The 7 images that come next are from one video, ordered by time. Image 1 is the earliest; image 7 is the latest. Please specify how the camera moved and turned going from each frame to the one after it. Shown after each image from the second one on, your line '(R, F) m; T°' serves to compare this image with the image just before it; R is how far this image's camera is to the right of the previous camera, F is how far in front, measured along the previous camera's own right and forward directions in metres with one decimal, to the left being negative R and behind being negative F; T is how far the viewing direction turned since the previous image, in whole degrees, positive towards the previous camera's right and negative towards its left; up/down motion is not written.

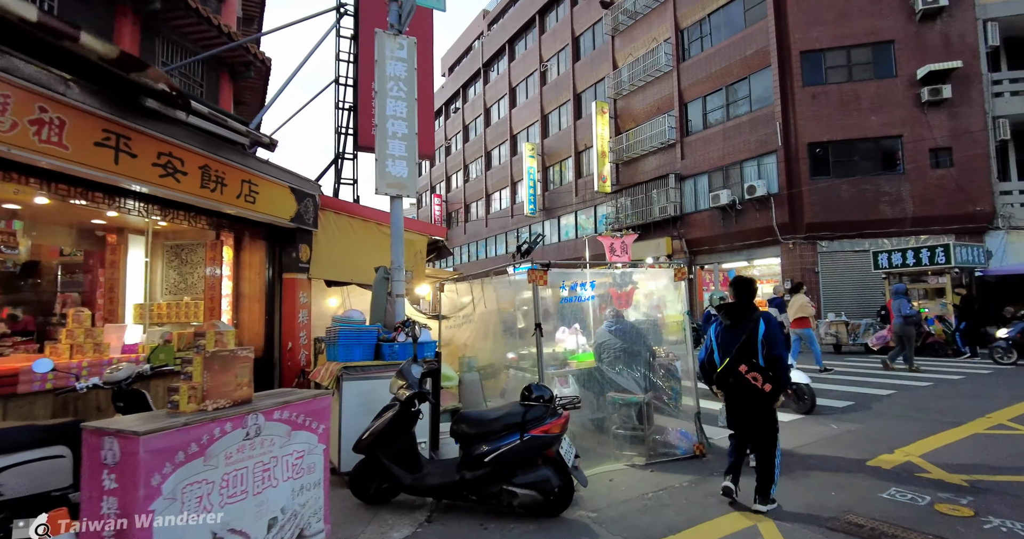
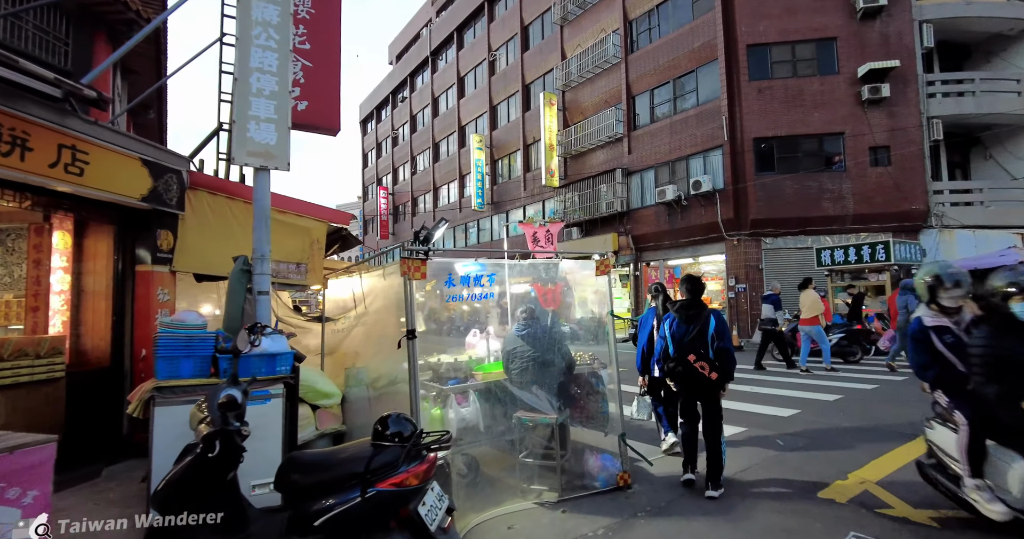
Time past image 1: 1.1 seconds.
(+0.5, +0.9) m; +5°
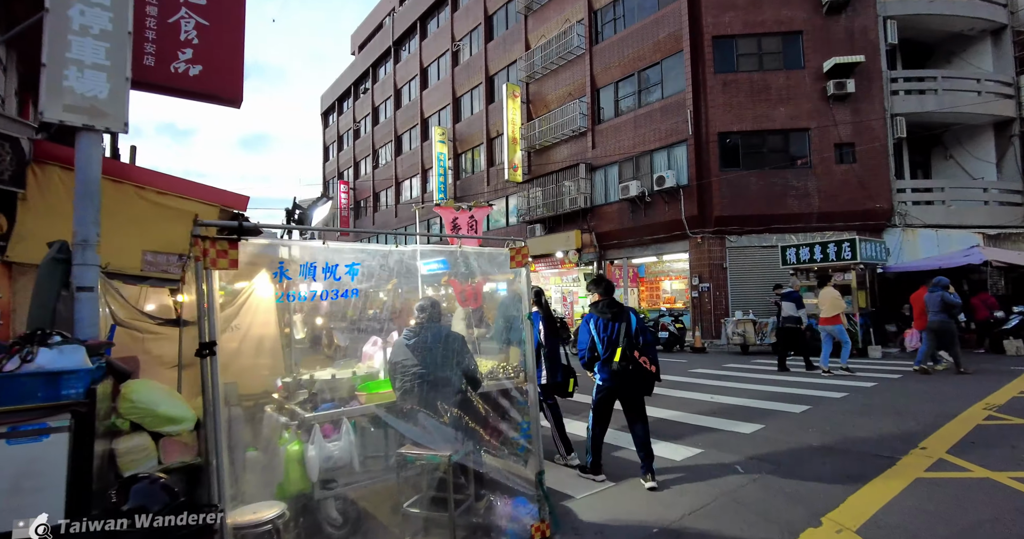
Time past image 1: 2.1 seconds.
(+0.5, +0.9) m; +3°
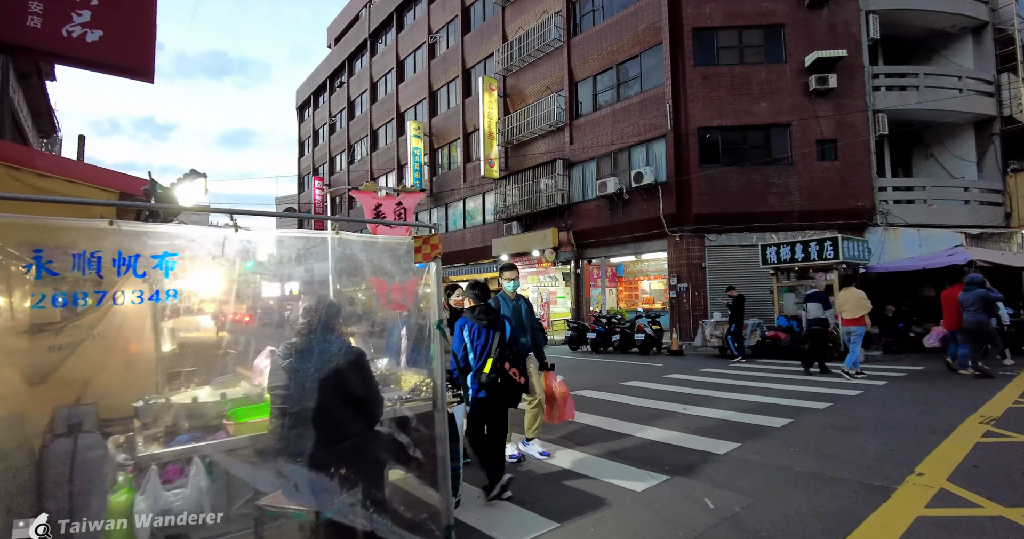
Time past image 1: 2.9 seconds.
(+0.4, +0.7) m; +2°
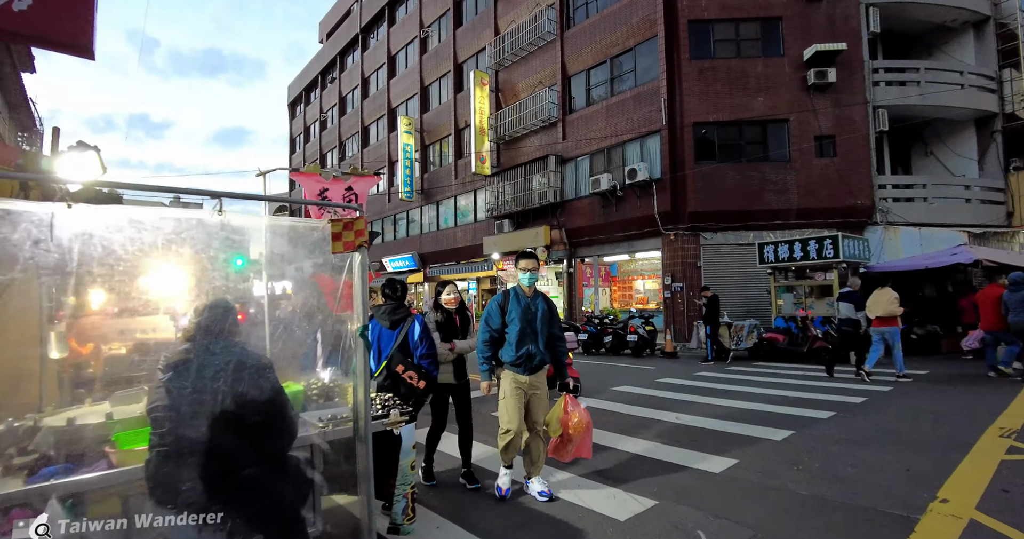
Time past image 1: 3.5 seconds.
(+0.2, +0.5) m; 0°
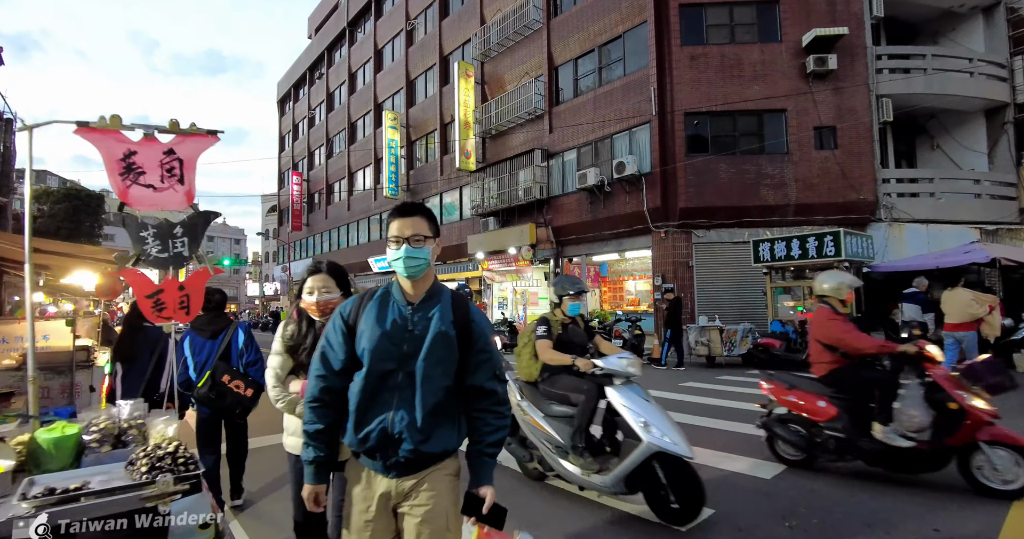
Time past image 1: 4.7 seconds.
(+0.6, +0.9) m; 0°
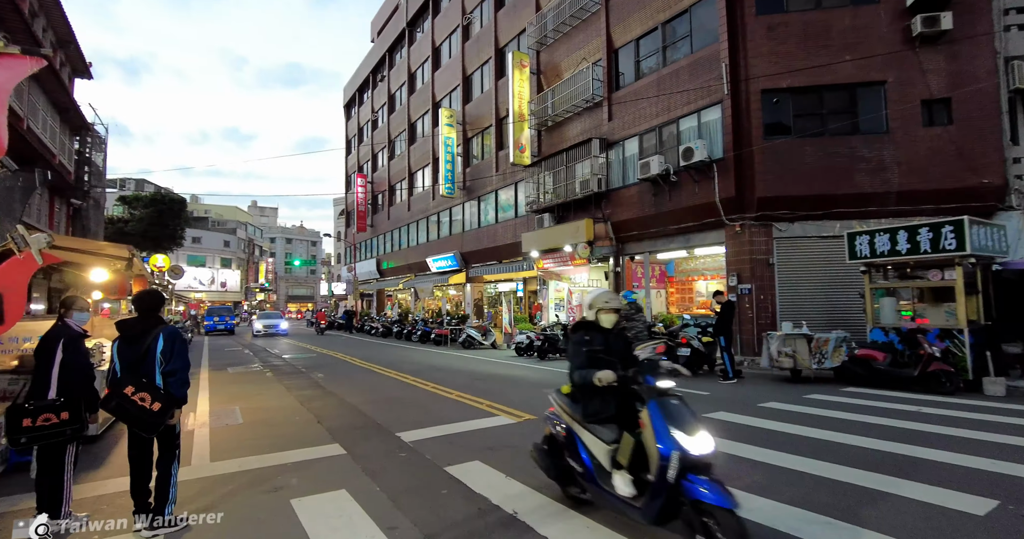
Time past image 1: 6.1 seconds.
(+0.3, +1.0) m; -7°
